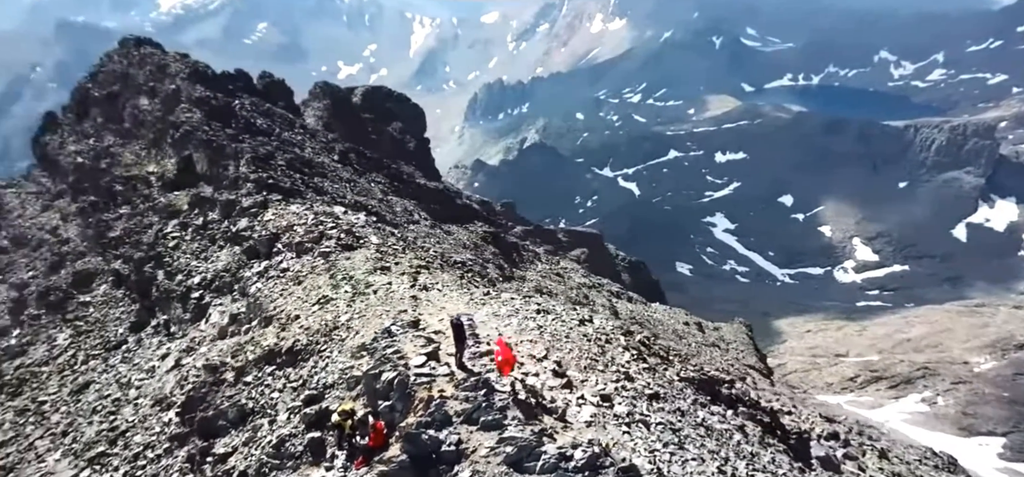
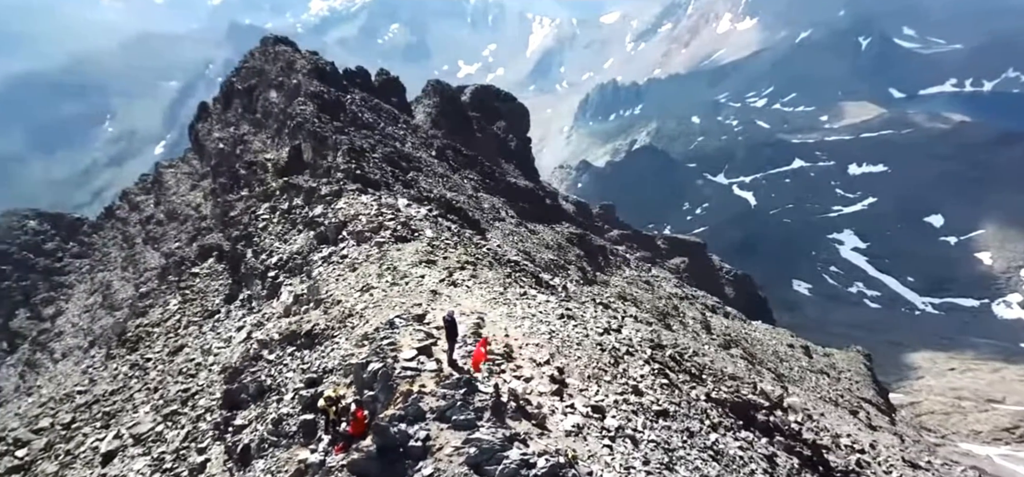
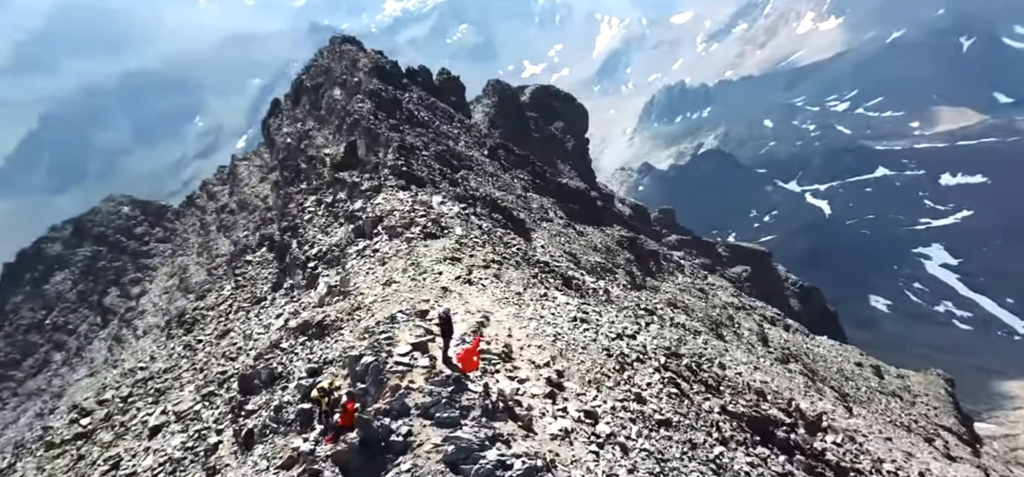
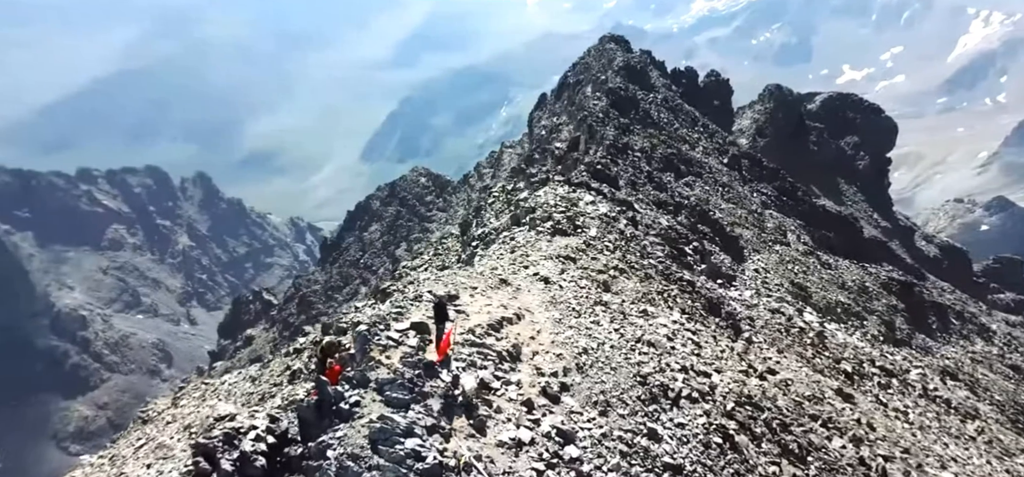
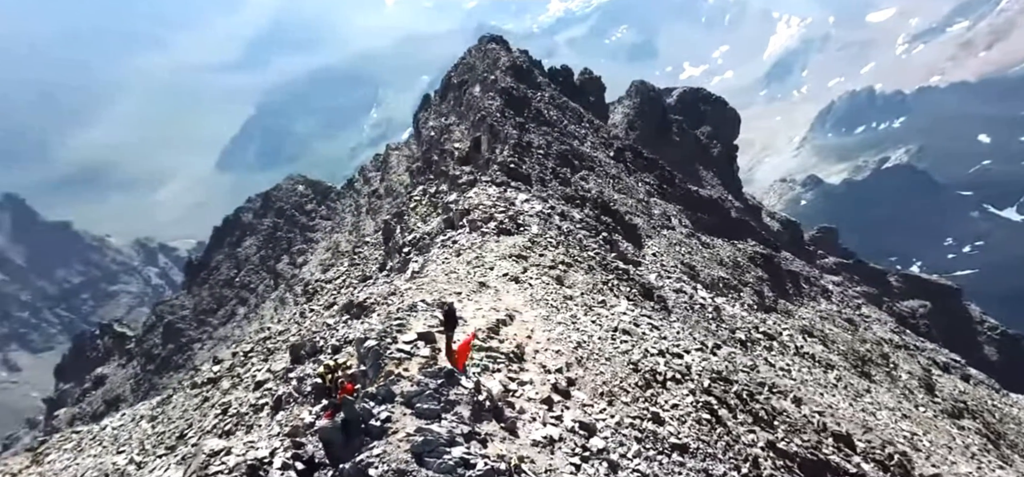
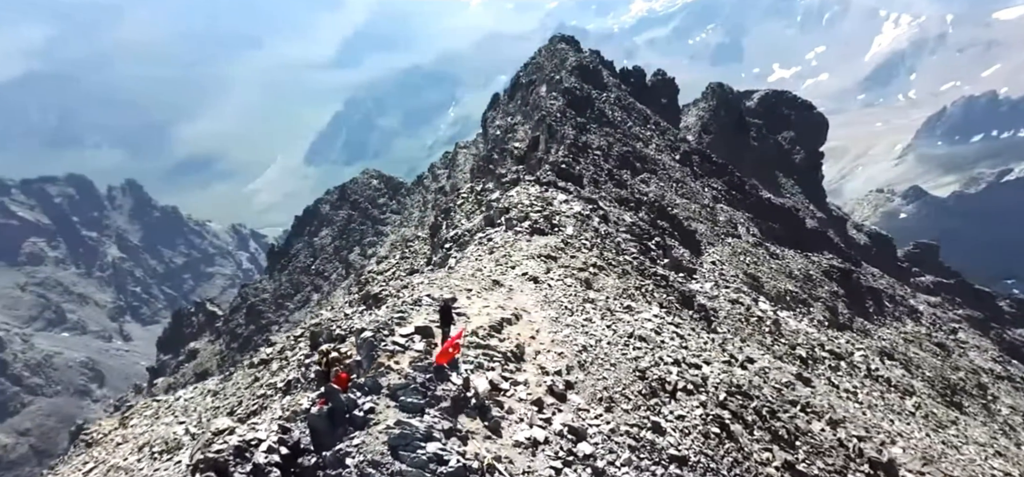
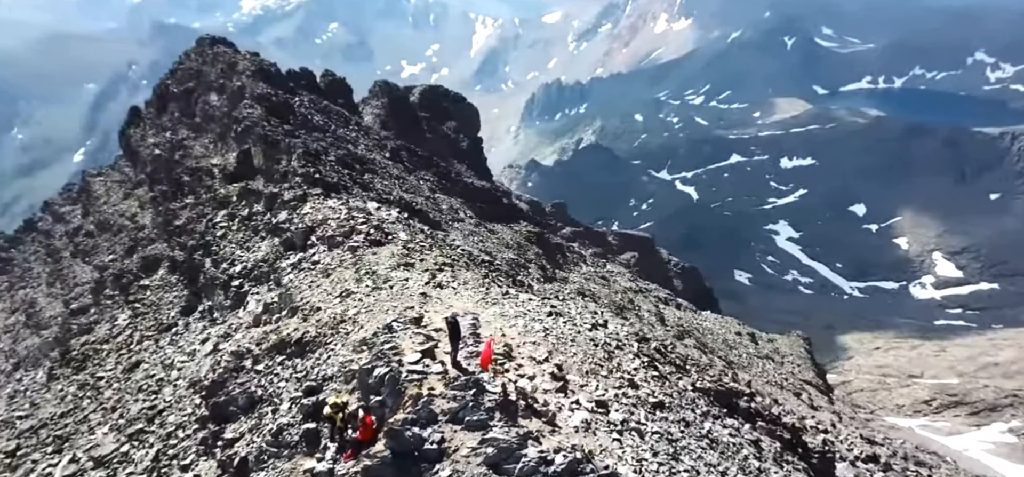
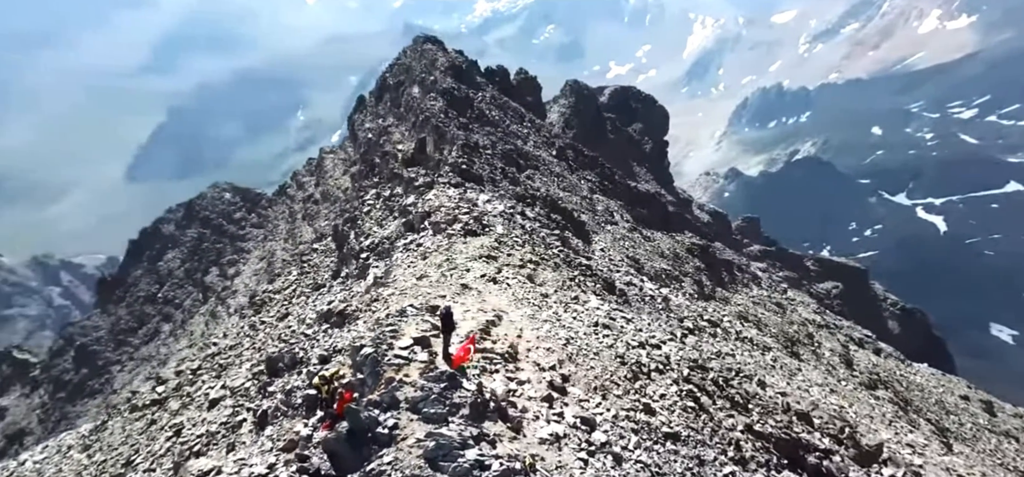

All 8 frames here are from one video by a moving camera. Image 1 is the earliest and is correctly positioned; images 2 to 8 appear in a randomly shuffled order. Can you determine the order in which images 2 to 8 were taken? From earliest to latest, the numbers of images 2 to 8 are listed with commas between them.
7, 2, 3, 8, 5, 6, 4
